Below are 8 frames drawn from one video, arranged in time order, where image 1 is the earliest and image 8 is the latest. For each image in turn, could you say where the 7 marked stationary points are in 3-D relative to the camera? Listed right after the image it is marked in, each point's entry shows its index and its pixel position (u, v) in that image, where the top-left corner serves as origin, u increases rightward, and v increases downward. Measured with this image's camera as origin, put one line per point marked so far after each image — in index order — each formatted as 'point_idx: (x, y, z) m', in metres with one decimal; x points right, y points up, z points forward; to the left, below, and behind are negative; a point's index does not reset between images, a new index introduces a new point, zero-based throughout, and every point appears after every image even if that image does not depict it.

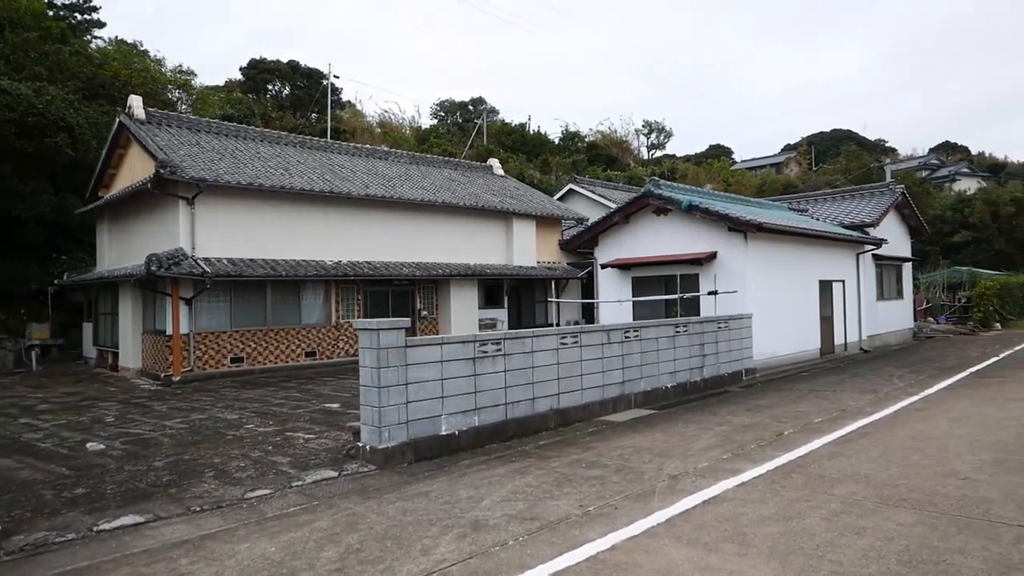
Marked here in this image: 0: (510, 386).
0: (0.0, -0.8, +5.8) m
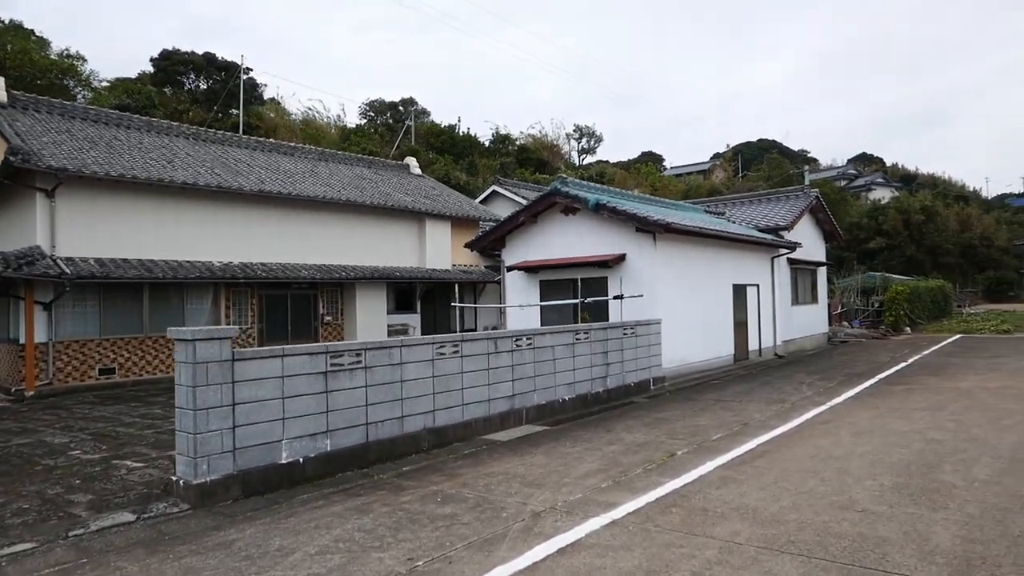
0: (-1.0, -0.8, +5.1) m
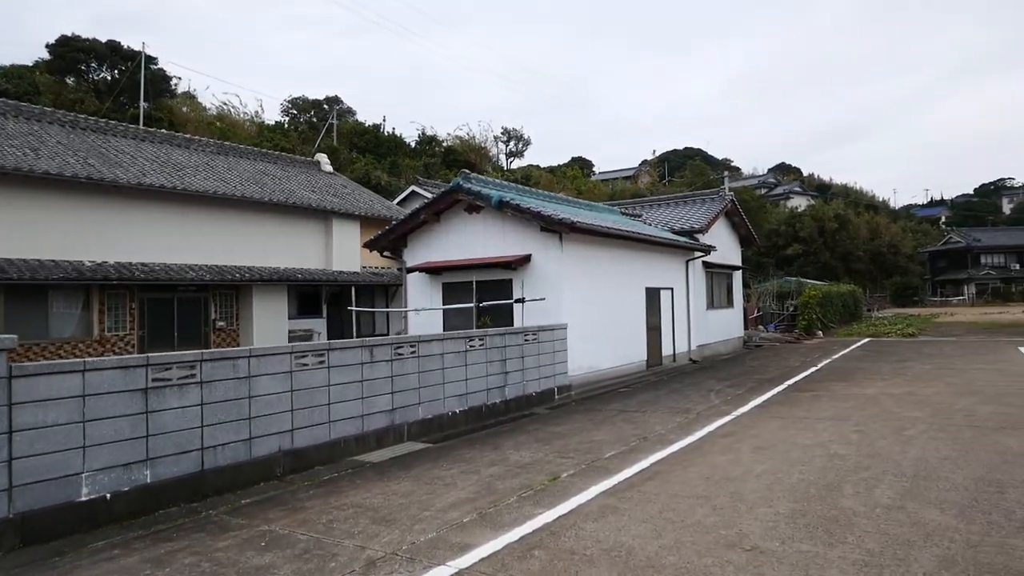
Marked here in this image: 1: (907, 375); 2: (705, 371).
0: (-1.9, -0.8, +4.3) m
1: (+4.9, -1.1, +8.6) m
2: (+2.9, -1.2, +10.3) m
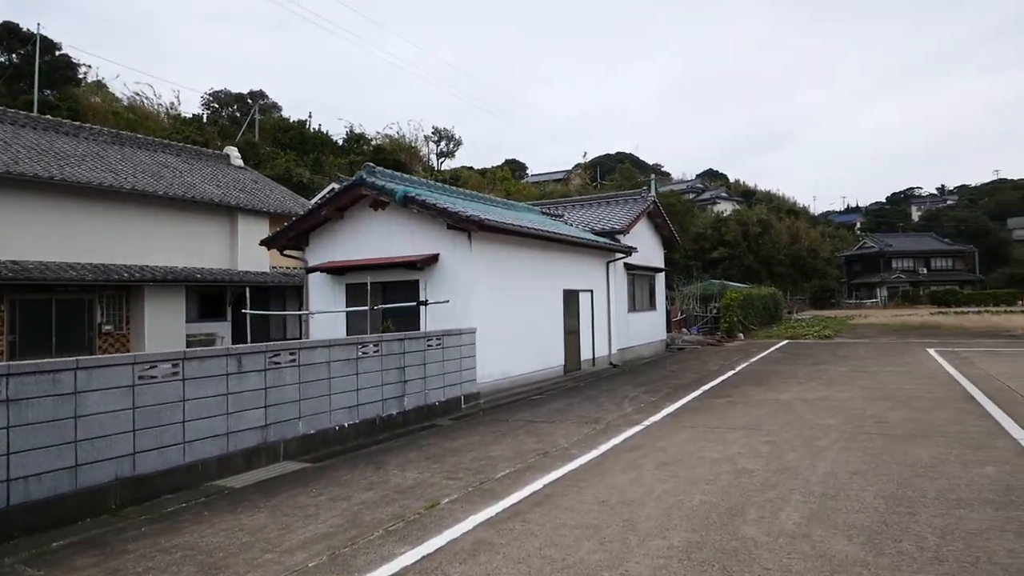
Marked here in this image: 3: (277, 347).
0: (-2.5, -0.8, +3.6) m
1: (+3.8, -1.1, +8.5) m
2: (+1.6, -1.3, +10.0) m
3: (-1.7, -0.4, +5.1) m
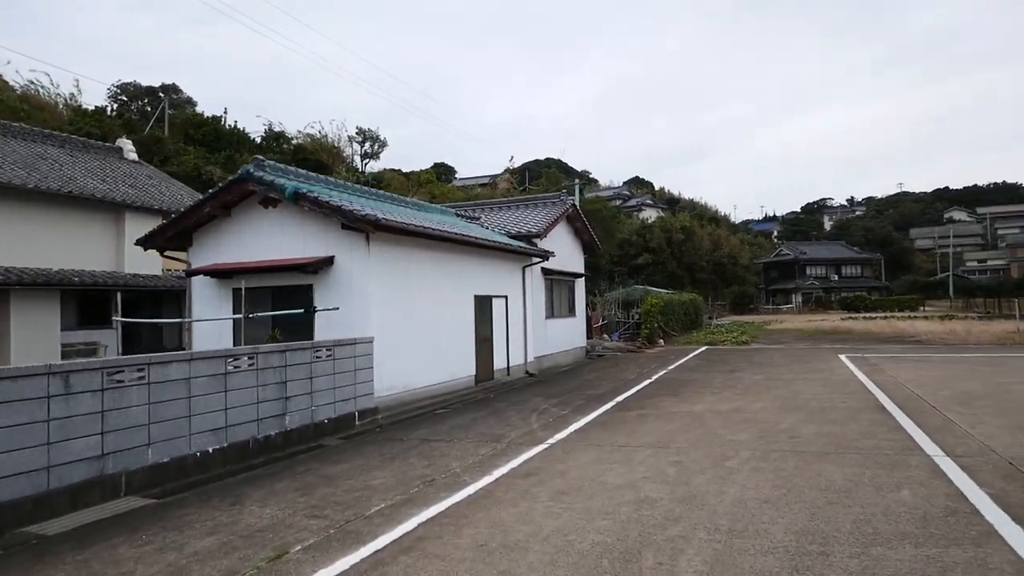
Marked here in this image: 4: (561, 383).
0: (-3.1, -0.9, +2.8) m
1: (+2.7, -1.2, +8.3) m
2: (+0.3, -1.4, +9.6) m
3: (-2.5, -0.5, +4.4) m
4: (+0.7, -1.3, +9.7) m
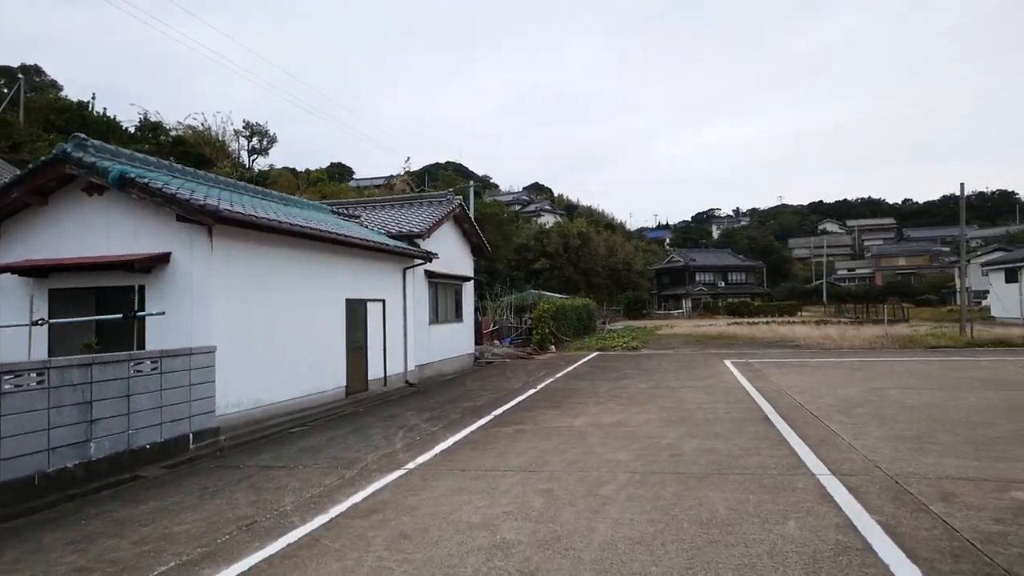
0: (-3.7, -0.8, +1.6) m
1: (+1.2, -1.2, +7.9) m
2: (-1.2, -1.4, +8.8) m
3: (-3.3, -0.5, +3.3) m
4: (-0.9, -1.4, +9.0) m
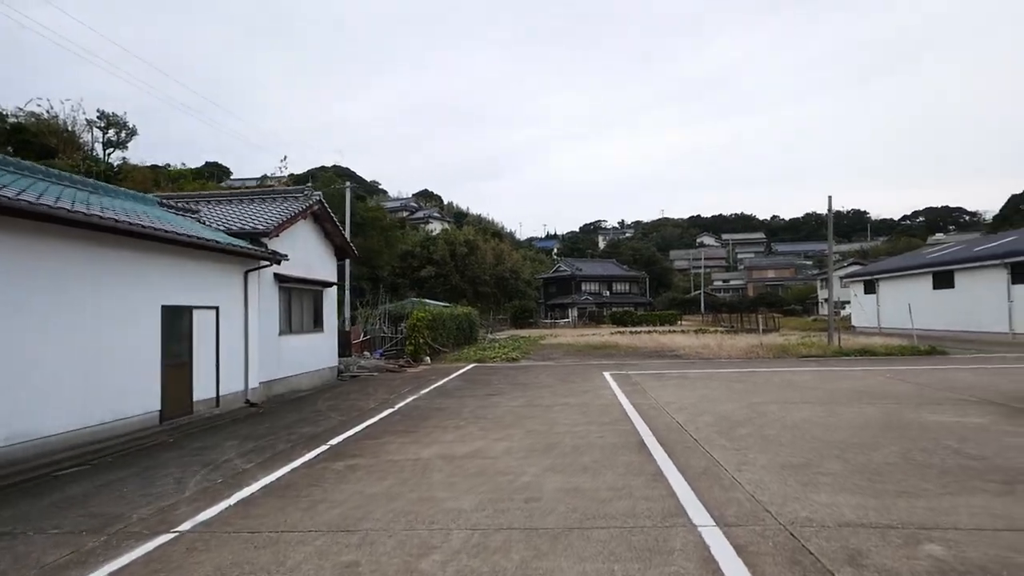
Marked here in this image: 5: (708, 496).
0: (-4.2, -0.8, 0.0) m
1: (-0.3, -1.3, +7.0) m
2: (-2.9, -1.4, +7.5) m
3: (-4.0, -0.4, +1.7) m
4: (-2.6, -1.4, +7.8) m
5: (+1.0, -1.1, +3.7) m
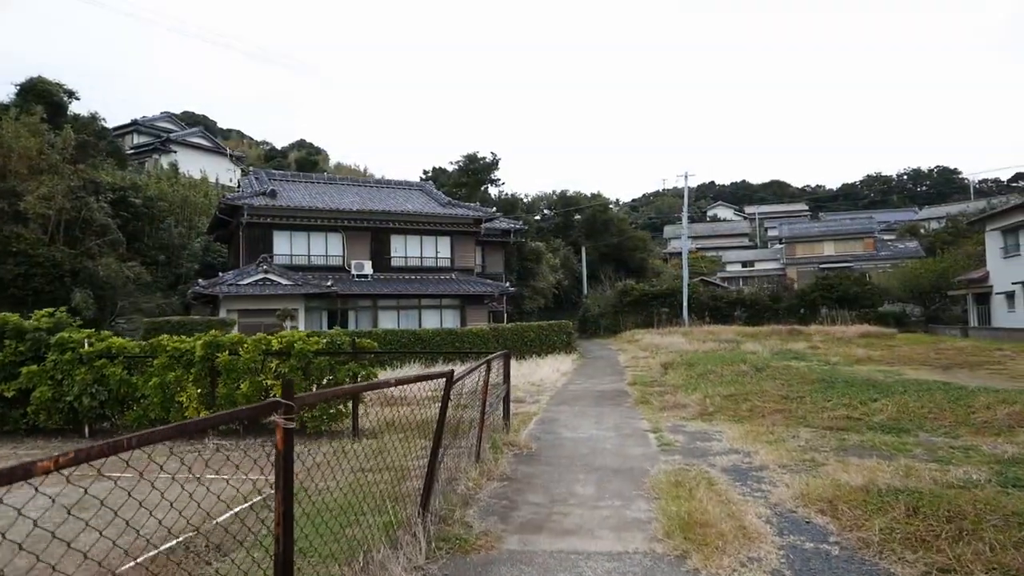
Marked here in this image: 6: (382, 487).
0: (-4.5, -0.7, -2.2) m
1: (-1.1, -1.3, +5.0) m
2: (-3.8, -1.4, +5.4) m
3: (-4.5, -0.4, -0.5) m
4: (-3.5, -1.4, +5.6) m
5: (+0.4, -1.1, +1.9) m
6: (-1.2, -1.3, +5.5) m
